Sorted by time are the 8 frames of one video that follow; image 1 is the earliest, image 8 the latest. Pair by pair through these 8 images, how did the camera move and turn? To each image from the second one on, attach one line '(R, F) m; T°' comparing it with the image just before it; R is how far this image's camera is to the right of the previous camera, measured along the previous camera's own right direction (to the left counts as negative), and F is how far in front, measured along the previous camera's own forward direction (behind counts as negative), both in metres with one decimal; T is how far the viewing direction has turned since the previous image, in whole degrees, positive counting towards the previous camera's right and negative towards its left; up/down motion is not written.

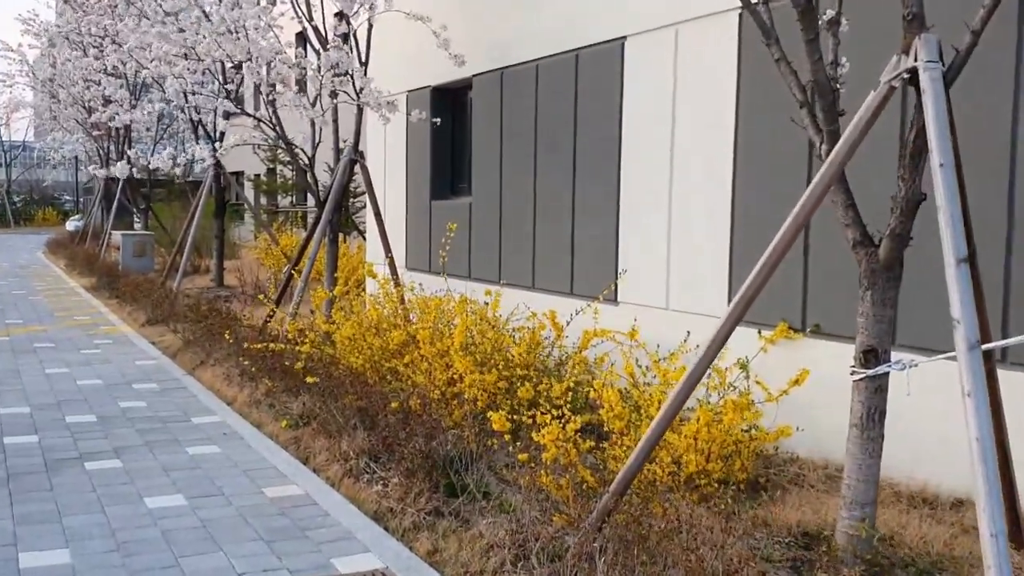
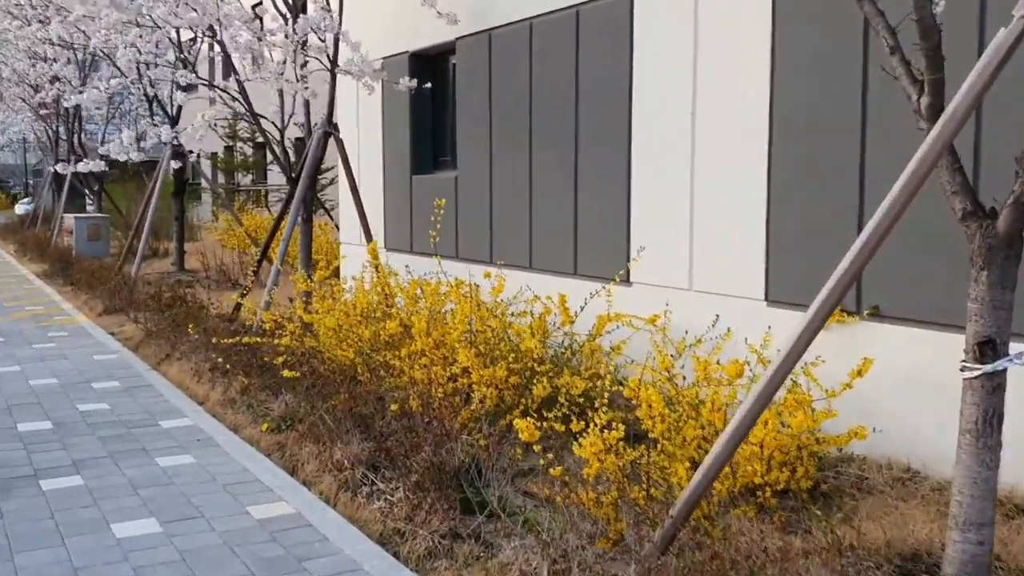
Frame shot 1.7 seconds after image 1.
(-0.2, +0.6) m; +2°
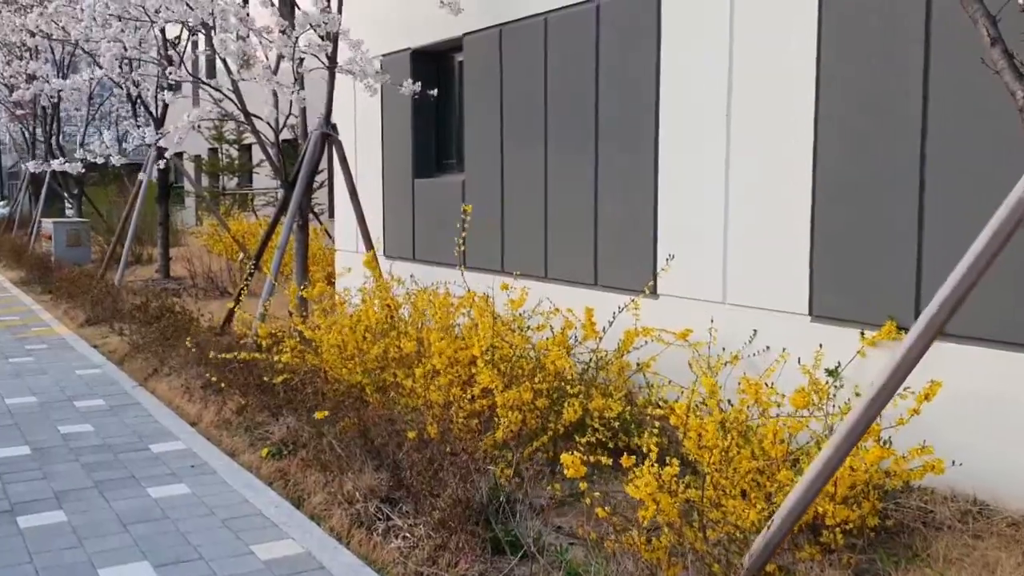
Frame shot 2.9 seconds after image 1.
(-0.2, +0.4) m; +1°
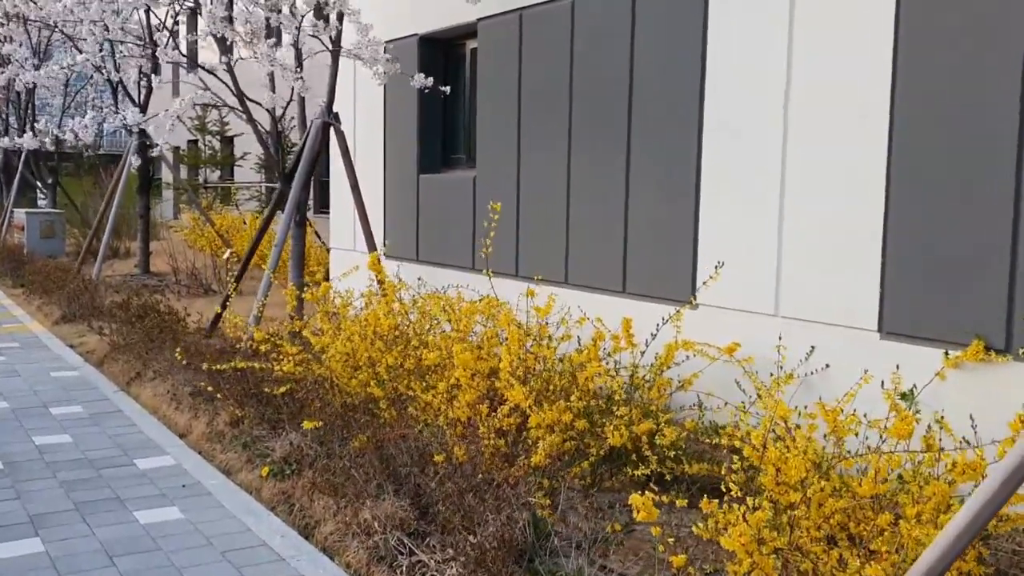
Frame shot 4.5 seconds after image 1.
(-0.2, +0.5) m; +1°
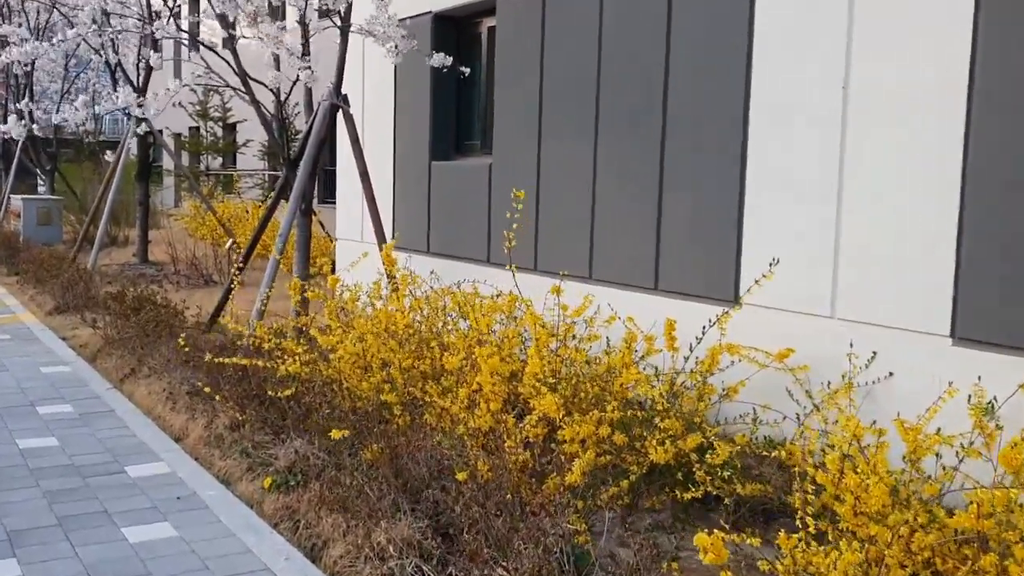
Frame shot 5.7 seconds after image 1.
(-0.1, +0.4) m; 0°
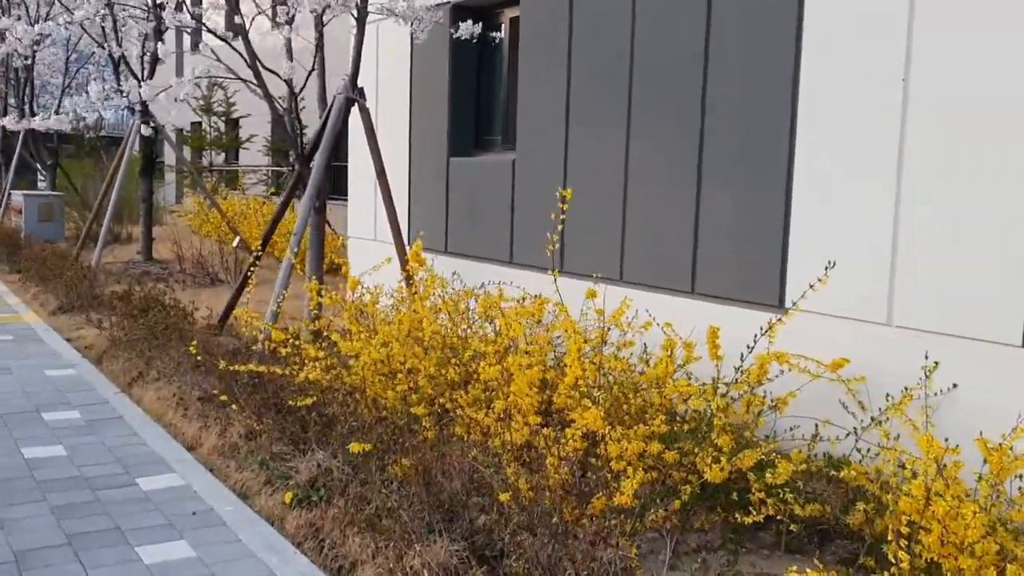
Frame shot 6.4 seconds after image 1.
(-0.1, +0.2) m; 0°
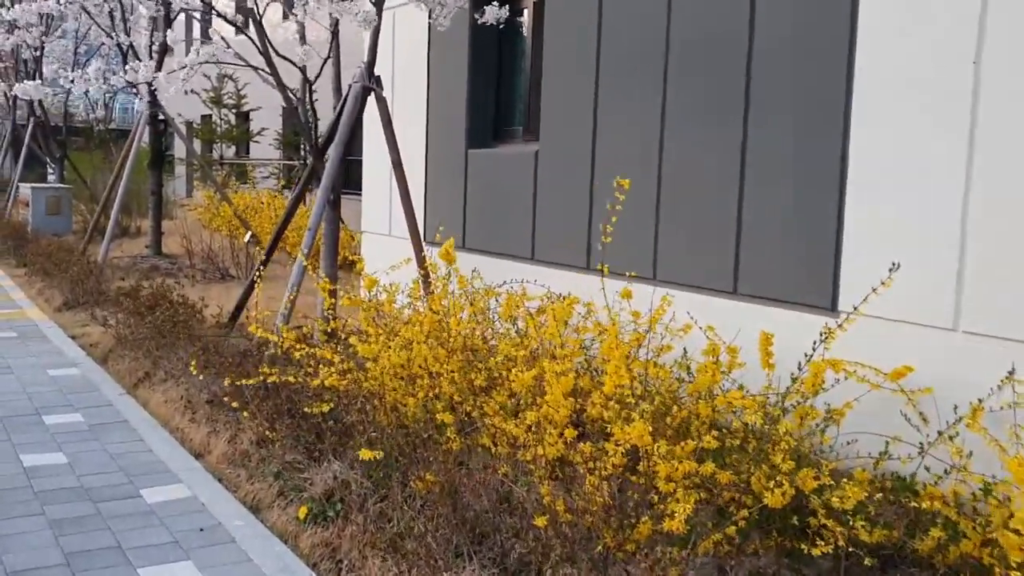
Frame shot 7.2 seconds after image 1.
(-0.1, +0.3) m; -1°
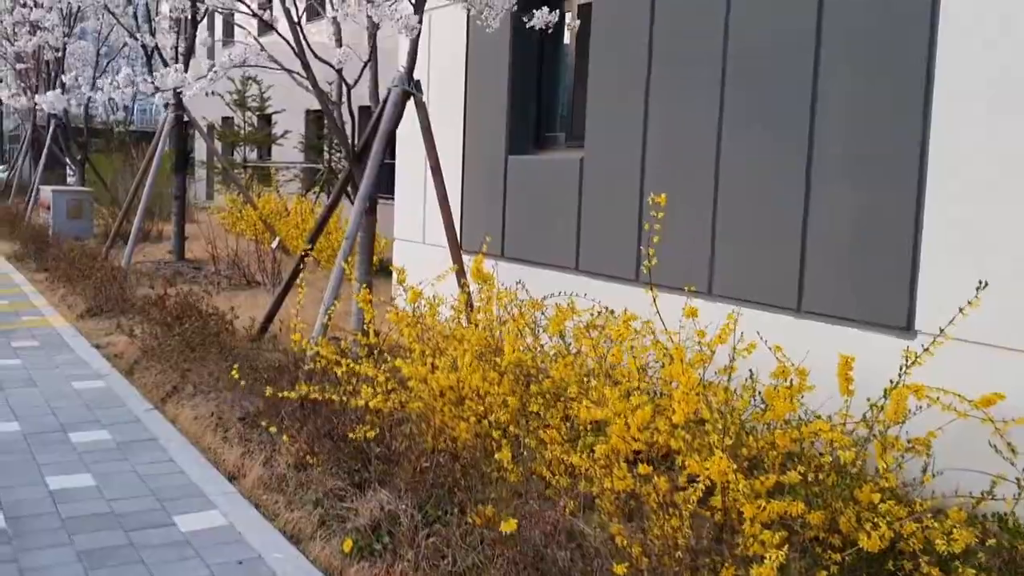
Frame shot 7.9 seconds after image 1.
(-0.2, +0.2) m; -1°
